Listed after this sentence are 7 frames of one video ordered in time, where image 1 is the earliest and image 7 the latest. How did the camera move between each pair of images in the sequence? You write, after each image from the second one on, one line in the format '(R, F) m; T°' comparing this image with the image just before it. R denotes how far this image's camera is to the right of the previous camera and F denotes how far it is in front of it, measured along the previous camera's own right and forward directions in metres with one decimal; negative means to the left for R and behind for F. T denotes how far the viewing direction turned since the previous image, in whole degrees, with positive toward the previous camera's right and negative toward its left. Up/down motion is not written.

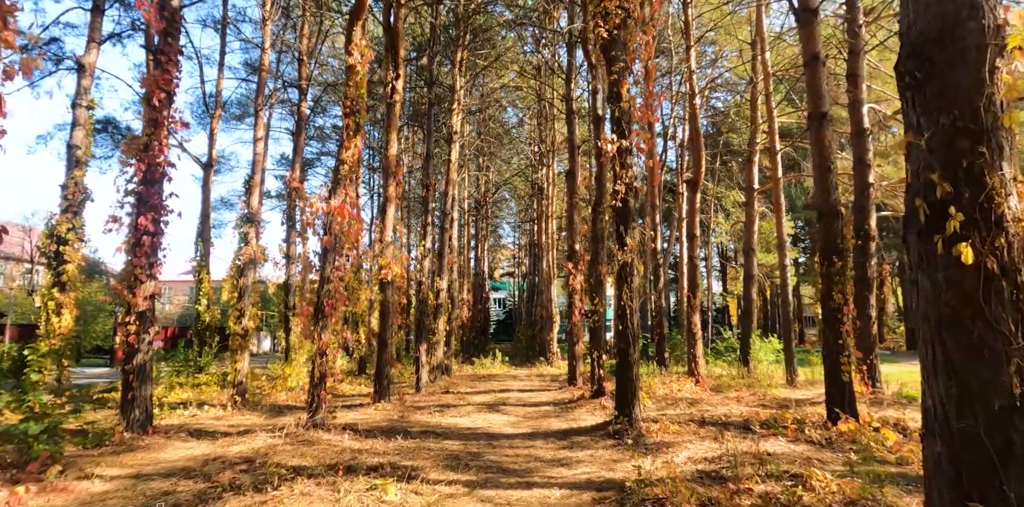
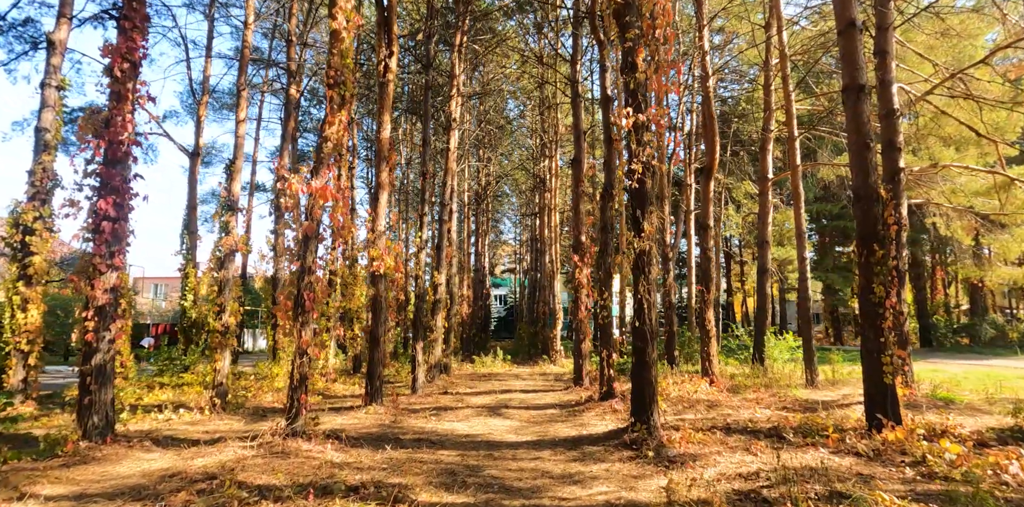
(0.0, +0.7) m; 0°
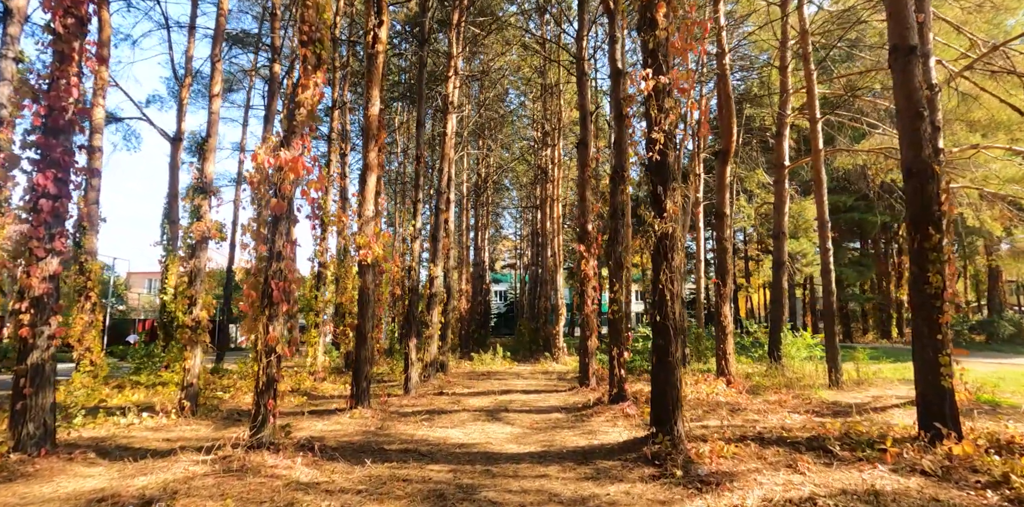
(0.0, +0.8) m; 0°
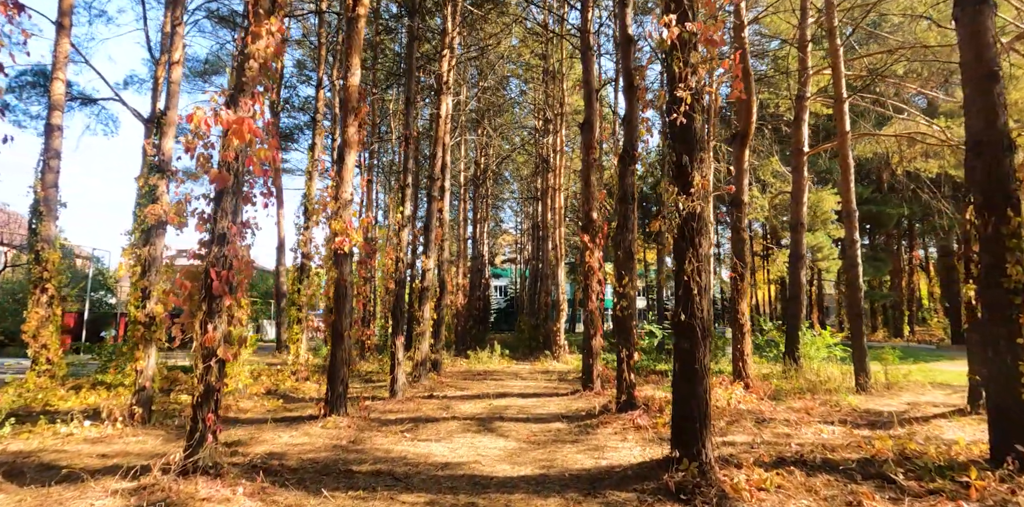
(+0.1, +0.9) m; 0°
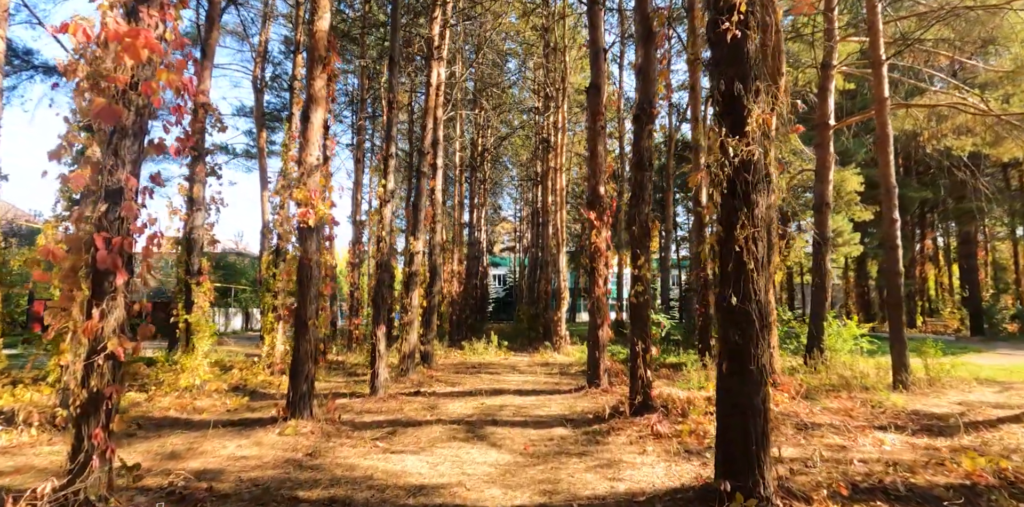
(0.0, +1.1) m; 0°
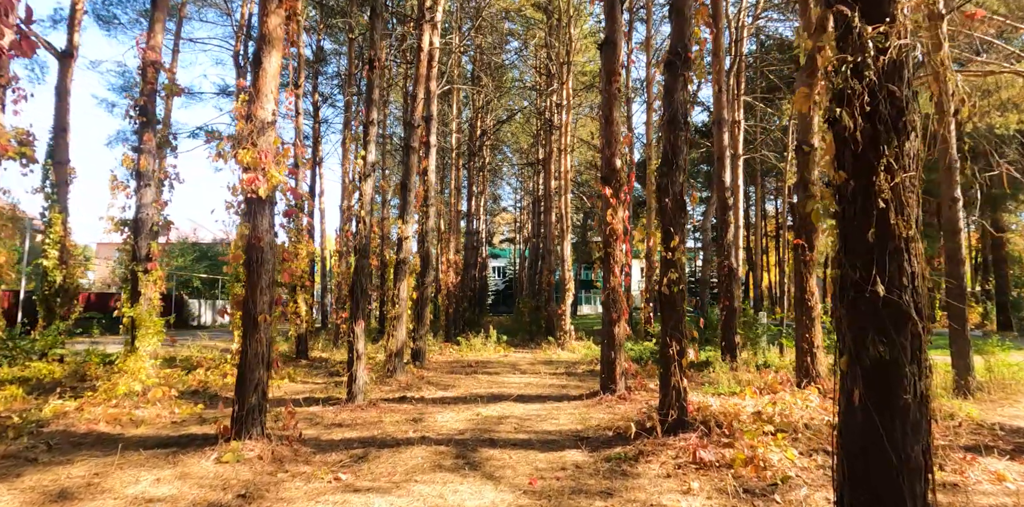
(0.0, +1.2) m; 0°
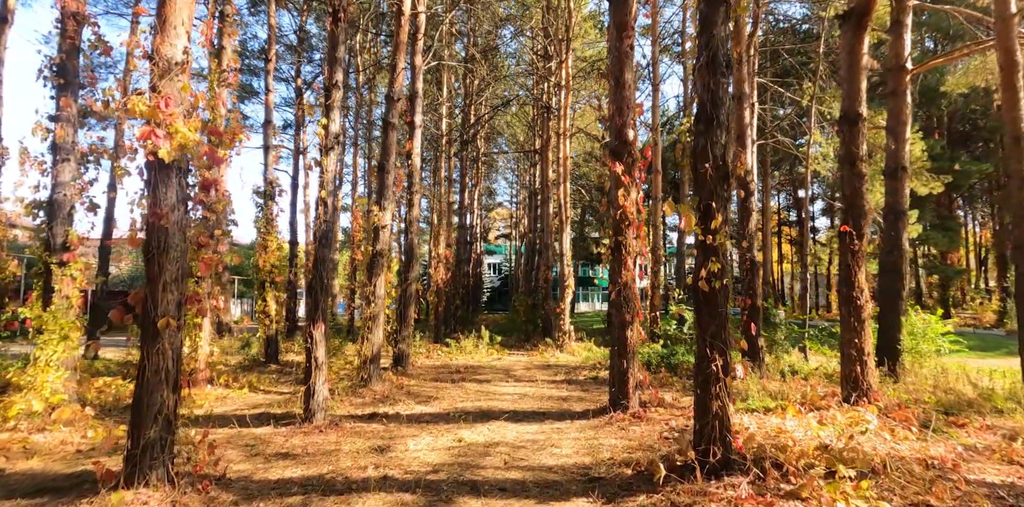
(0.0, +1.2) m; 0°
